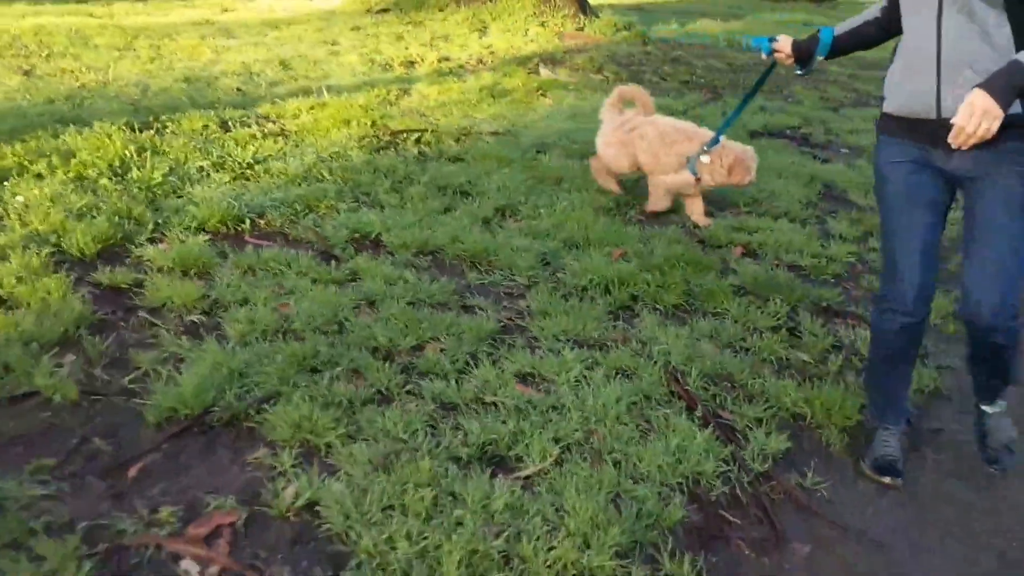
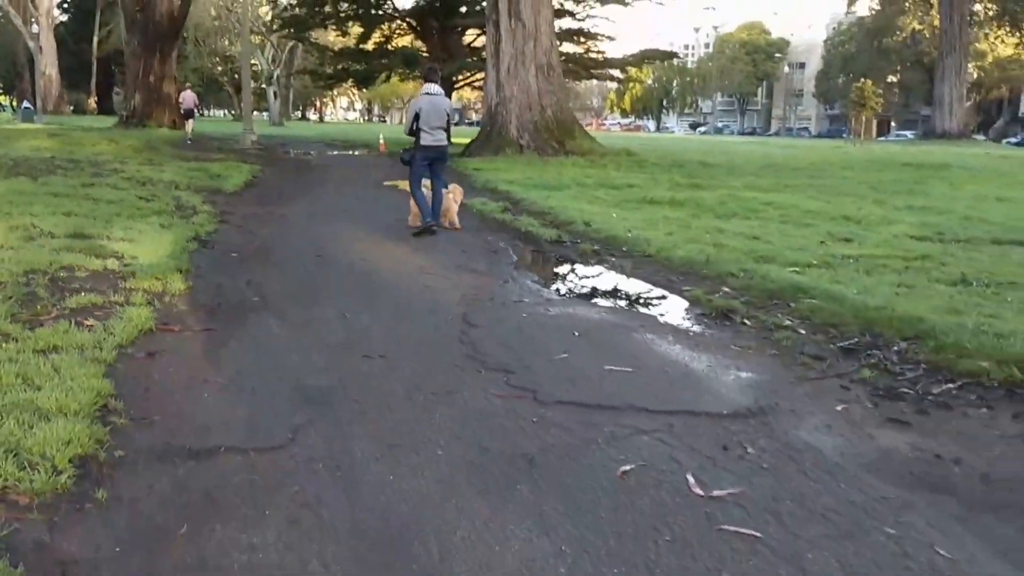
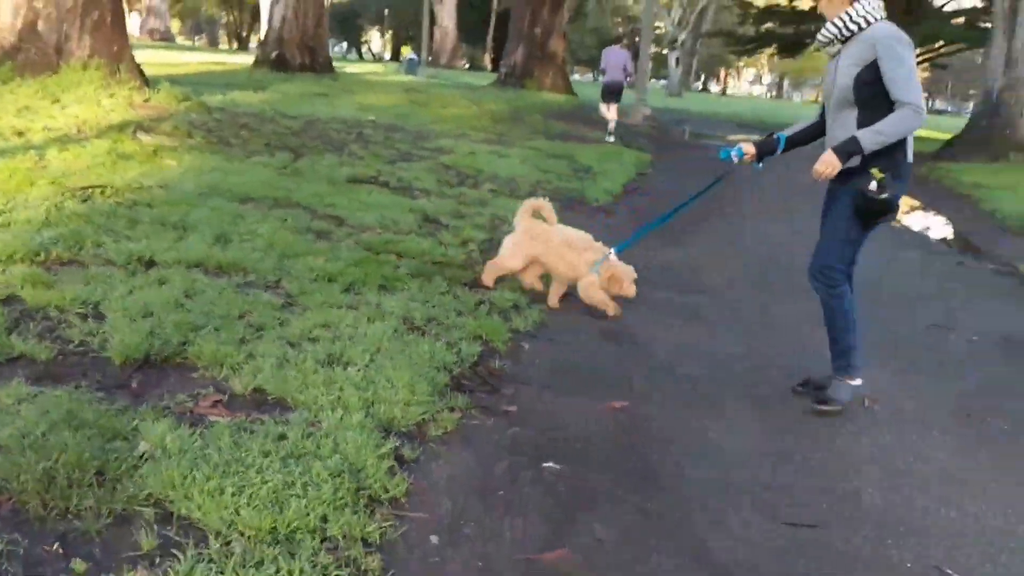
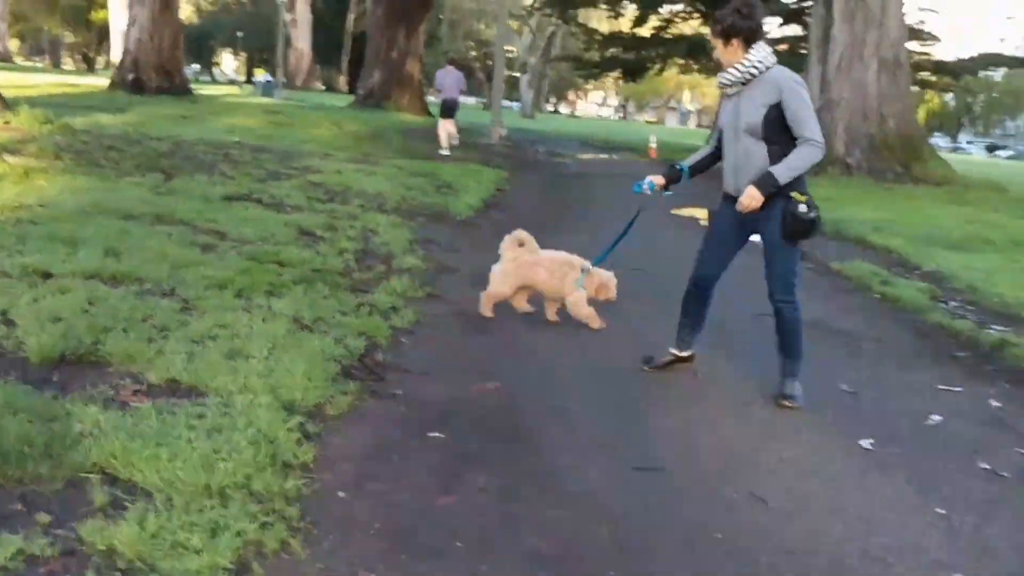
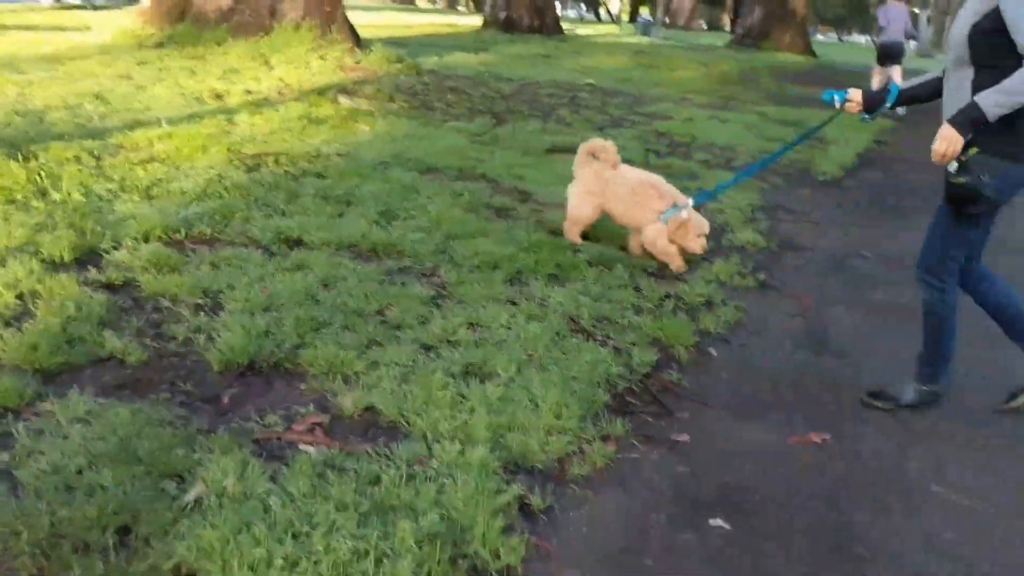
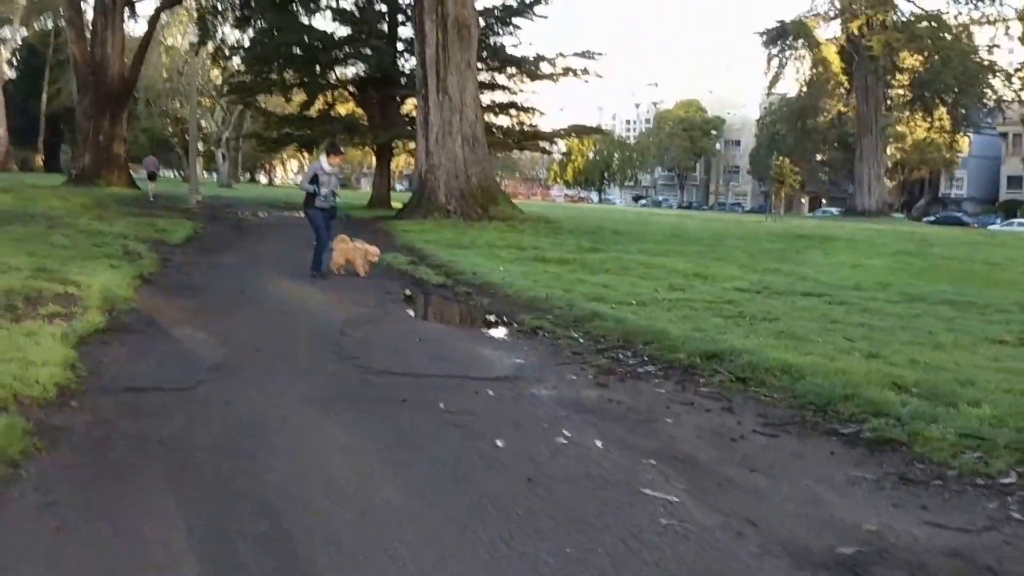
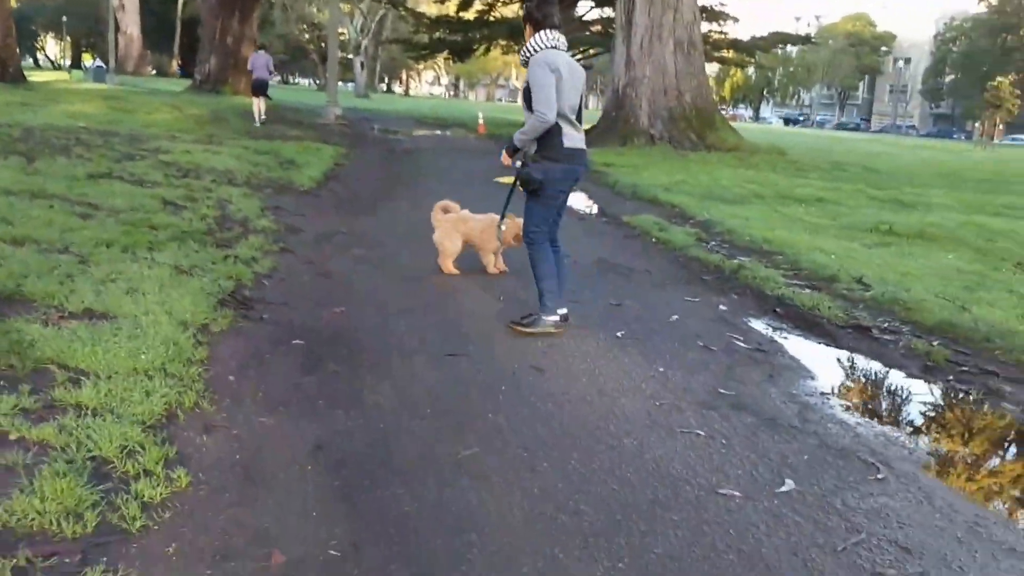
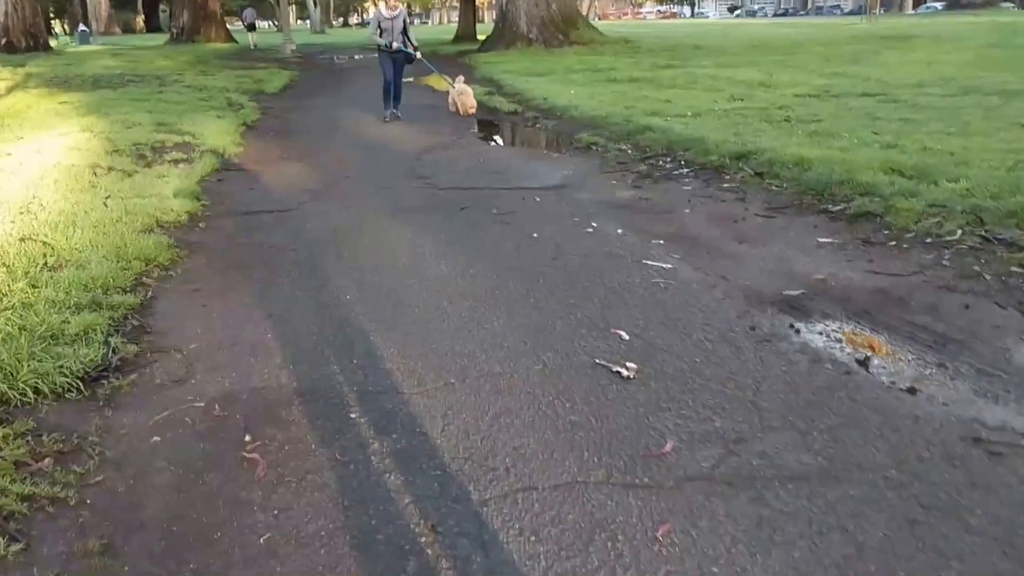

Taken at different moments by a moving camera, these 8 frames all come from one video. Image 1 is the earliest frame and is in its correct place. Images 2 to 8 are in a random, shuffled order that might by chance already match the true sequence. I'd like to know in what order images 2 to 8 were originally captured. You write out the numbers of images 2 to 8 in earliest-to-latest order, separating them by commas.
5, 3, 4, 7, 2, 6, 8
